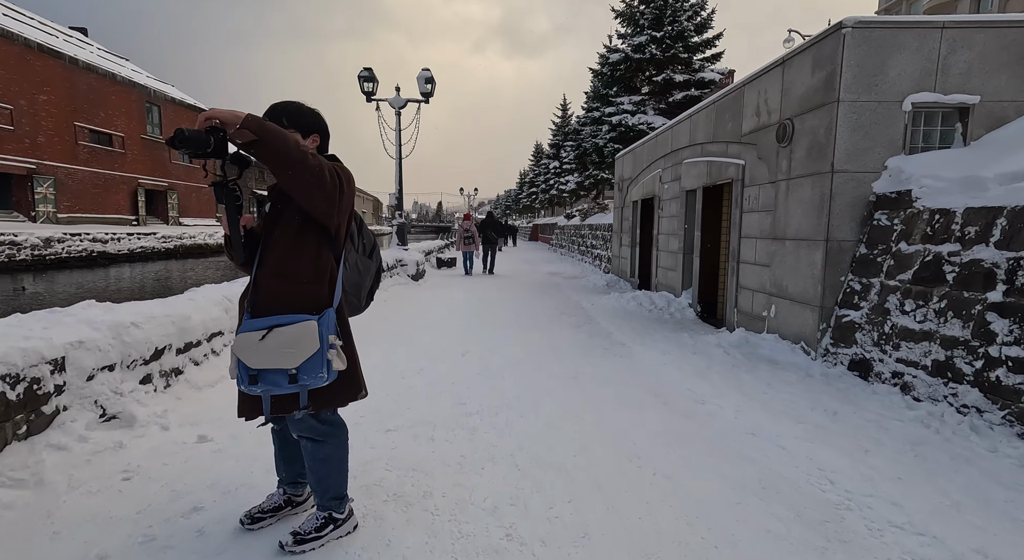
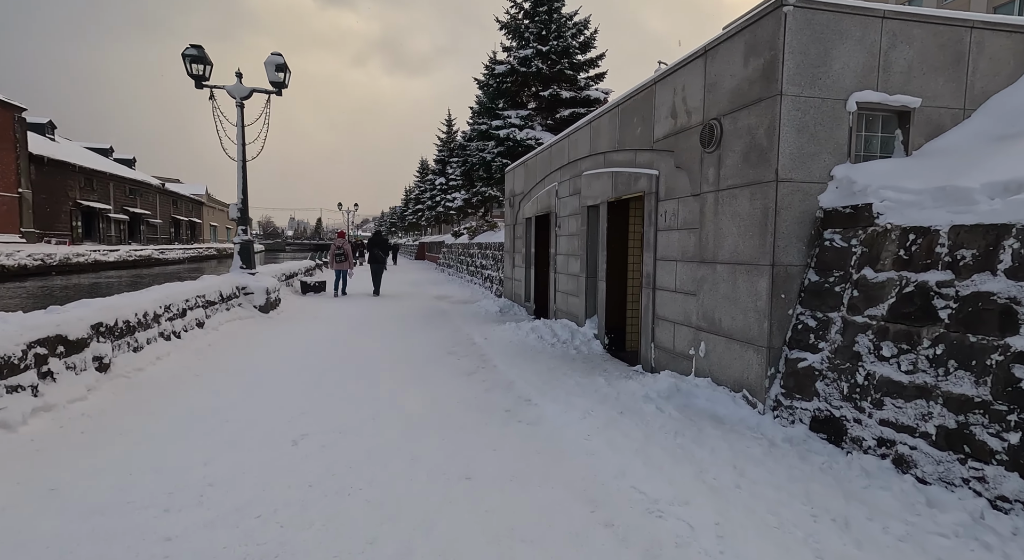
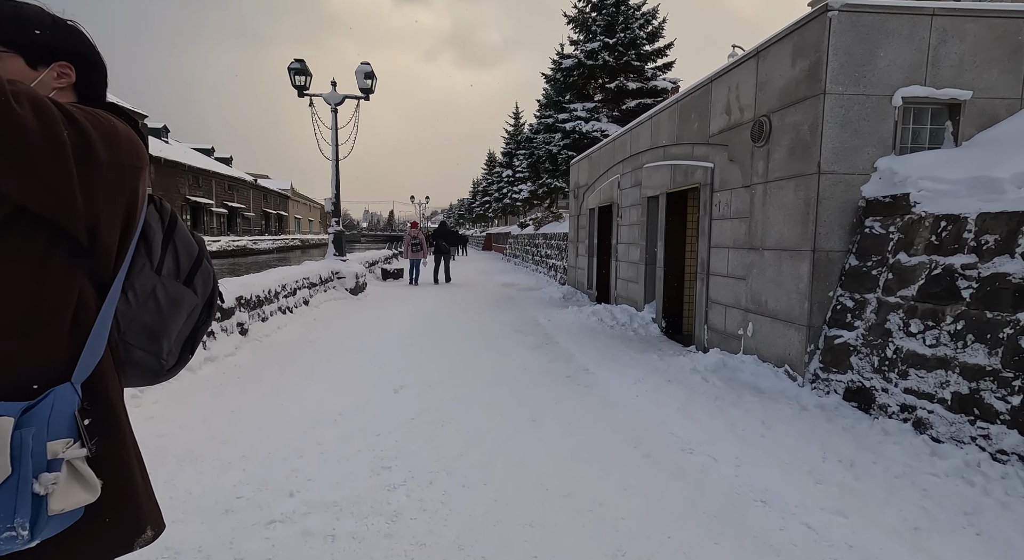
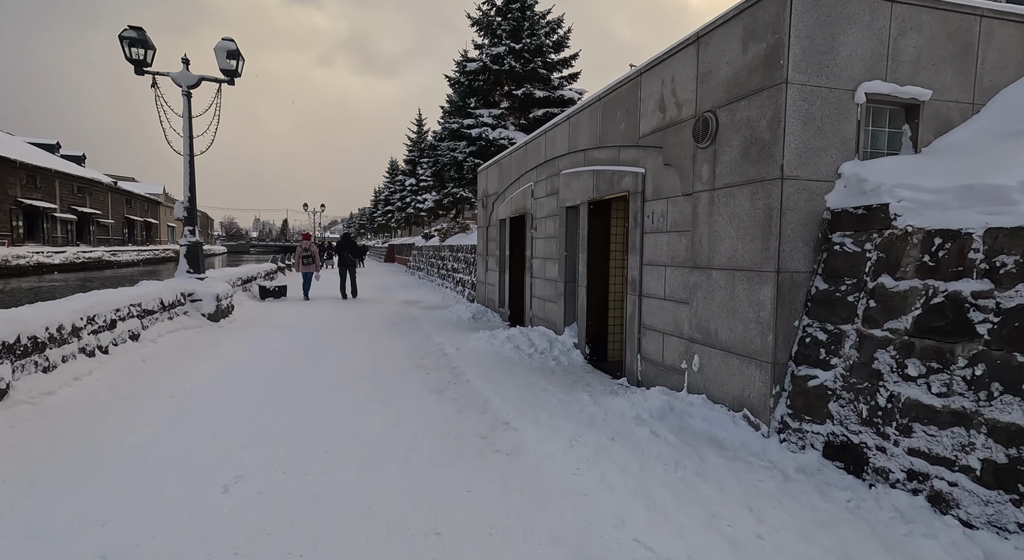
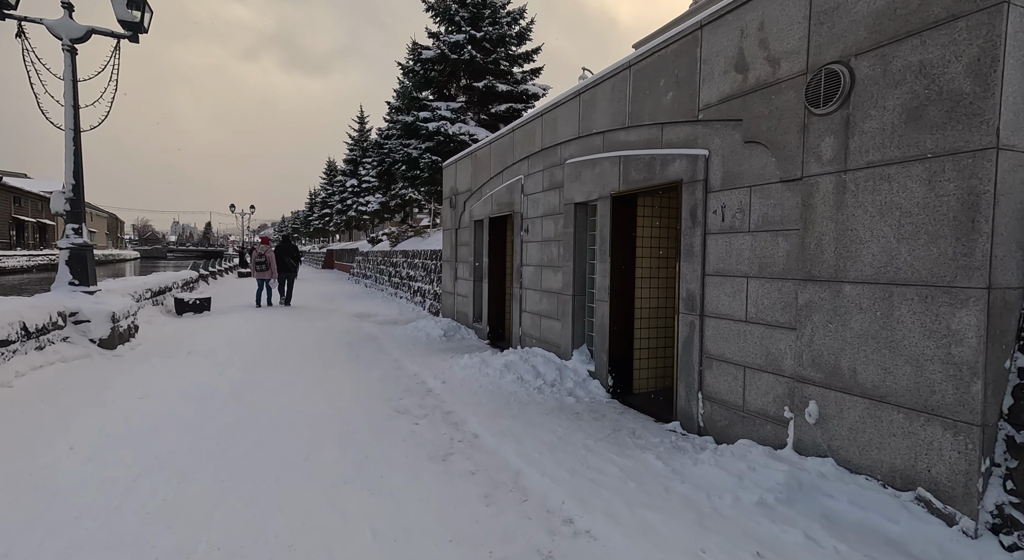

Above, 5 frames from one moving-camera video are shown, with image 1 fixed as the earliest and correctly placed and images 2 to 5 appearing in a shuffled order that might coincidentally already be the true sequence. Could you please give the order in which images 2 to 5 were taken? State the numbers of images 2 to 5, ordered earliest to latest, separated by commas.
3, 2, 4, 5
